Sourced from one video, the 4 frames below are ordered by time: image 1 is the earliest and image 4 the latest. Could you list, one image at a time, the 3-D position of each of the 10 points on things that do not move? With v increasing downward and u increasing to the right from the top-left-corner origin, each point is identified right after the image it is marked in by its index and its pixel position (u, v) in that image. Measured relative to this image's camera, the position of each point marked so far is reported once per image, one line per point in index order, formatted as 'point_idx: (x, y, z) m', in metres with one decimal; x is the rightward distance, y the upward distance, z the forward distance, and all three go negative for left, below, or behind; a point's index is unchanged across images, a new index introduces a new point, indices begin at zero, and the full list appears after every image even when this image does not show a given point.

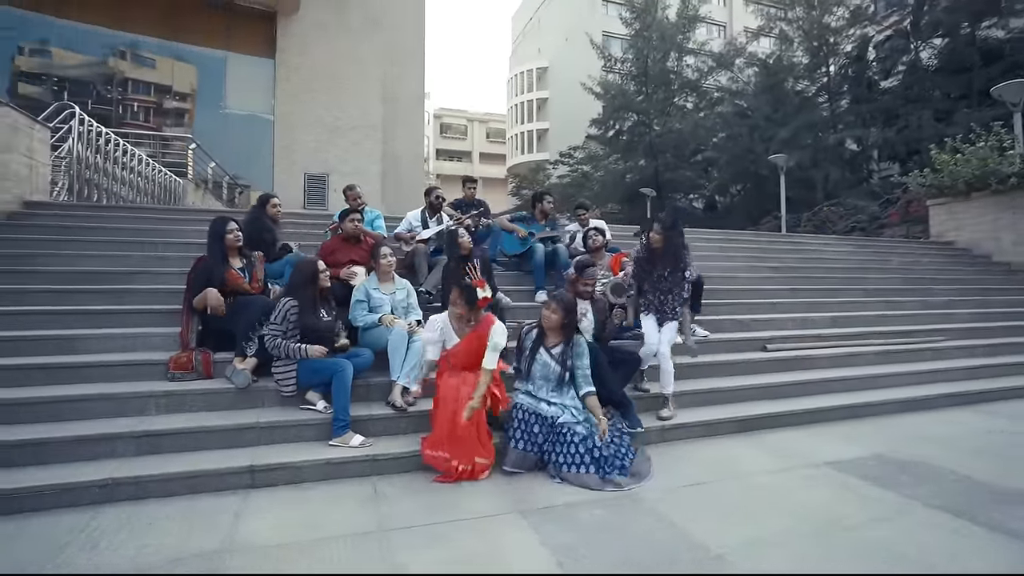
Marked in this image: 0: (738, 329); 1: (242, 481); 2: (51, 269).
0: (+3.3, -0.6, +7.4) m
1: (-2.0, -1.4, +3.8) m
2: (-5.4, +0.2, +6.0) m
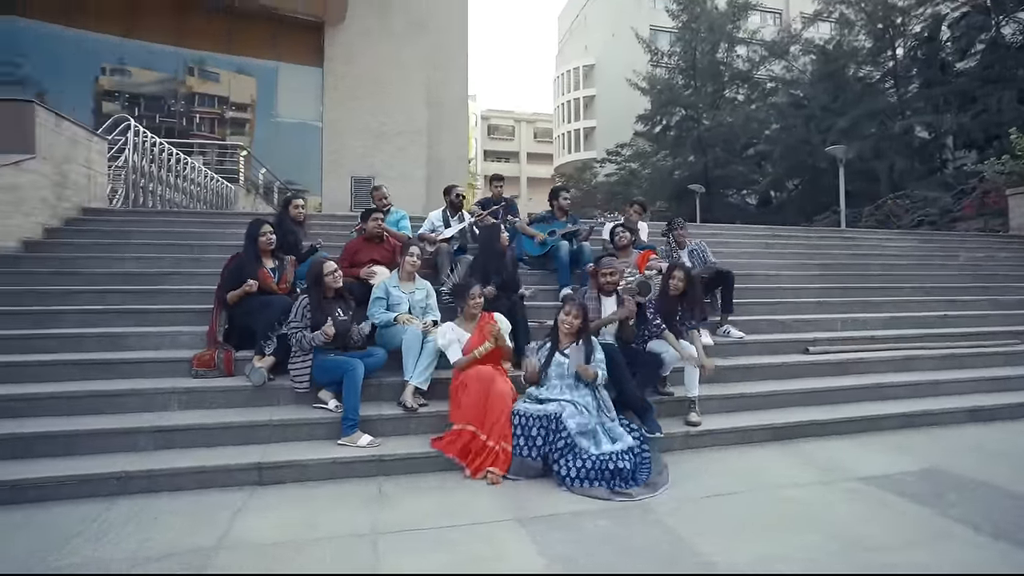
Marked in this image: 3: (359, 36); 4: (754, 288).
0: (+3.7, -0.6, +7.0) m
1: (-2.0, -1.4, +3.9) m
2: (-5.1, +0.2, +6.4) m
3: (-4.8, +7.8, +15.9) m
4: (+3.7, 0.0, +7.9) m
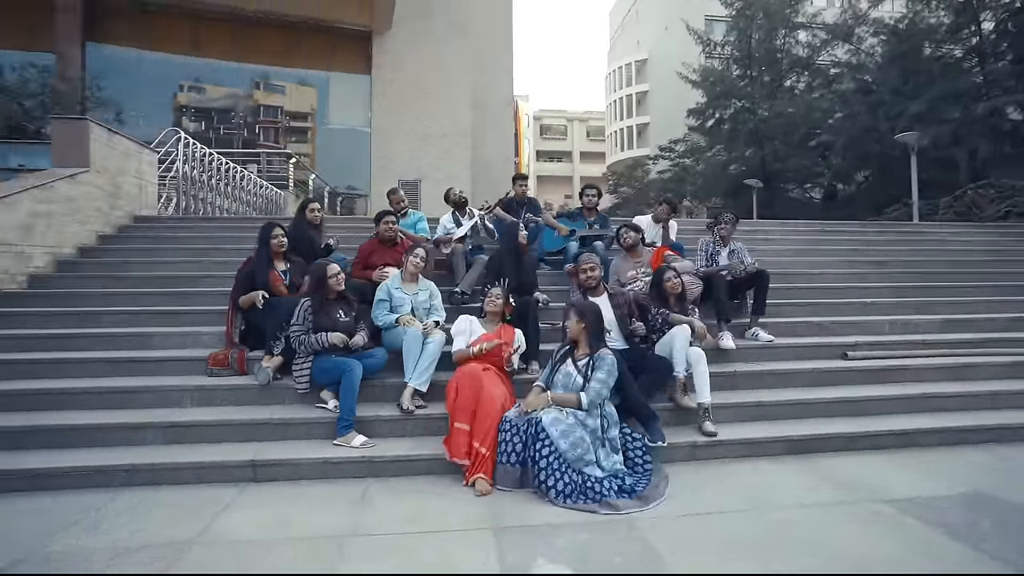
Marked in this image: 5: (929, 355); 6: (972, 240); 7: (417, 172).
0: (+3.9, -0.6, +6.5) m
1: (-2.1, -1.5, +4.0) m
2: (-5.0, +0.2, +6.8) m
3: (-3.6, +7.8, +16.3) m
4: (+4.0, 0.0, +7.3) m
5: (+4.8, -0.8, +6.0) m
6: (+9.0, +0.9, +10.2) m
7: (-3.3, +3.7, +16.4) m
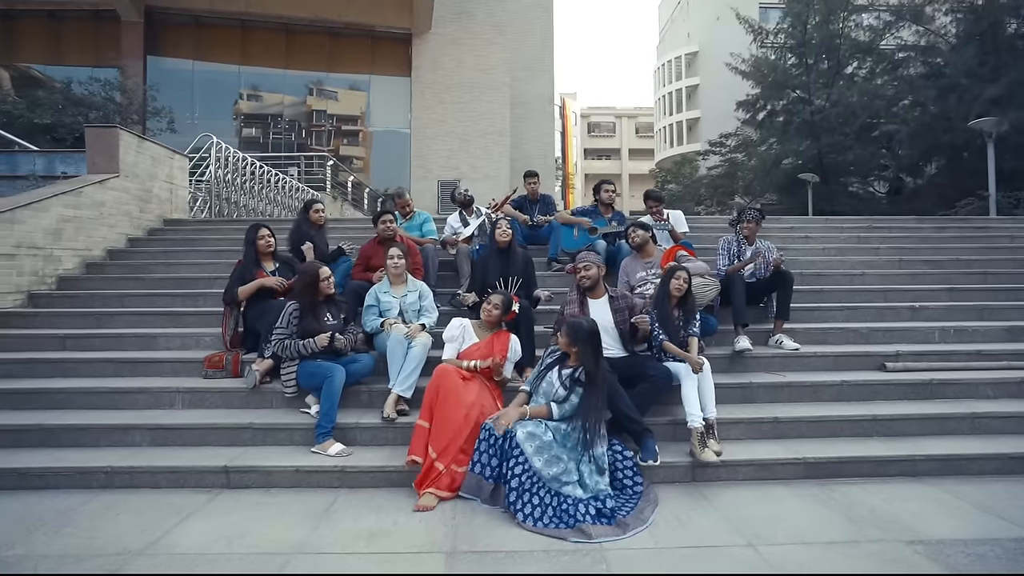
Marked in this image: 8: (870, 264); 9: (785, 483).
0: (+3.9, -0.6, +5.8) m
1: (-2.3, -1.5, +4.0) m
2: (-4.8, +0.2, +7.0) m
3: (-2.6, +7.8, +16.3) m
4: (+4.1, 0.0, +6.7) m
5: (+4.8, -0.8, +5.3) m
6: (+9.4, +0.9, +9.1) m
7: (-2.3, +3.7, +16.3) m
8: (+5.2, +0.3, +7.6) m
9: (+2.1, -1.5, +4.0) m
